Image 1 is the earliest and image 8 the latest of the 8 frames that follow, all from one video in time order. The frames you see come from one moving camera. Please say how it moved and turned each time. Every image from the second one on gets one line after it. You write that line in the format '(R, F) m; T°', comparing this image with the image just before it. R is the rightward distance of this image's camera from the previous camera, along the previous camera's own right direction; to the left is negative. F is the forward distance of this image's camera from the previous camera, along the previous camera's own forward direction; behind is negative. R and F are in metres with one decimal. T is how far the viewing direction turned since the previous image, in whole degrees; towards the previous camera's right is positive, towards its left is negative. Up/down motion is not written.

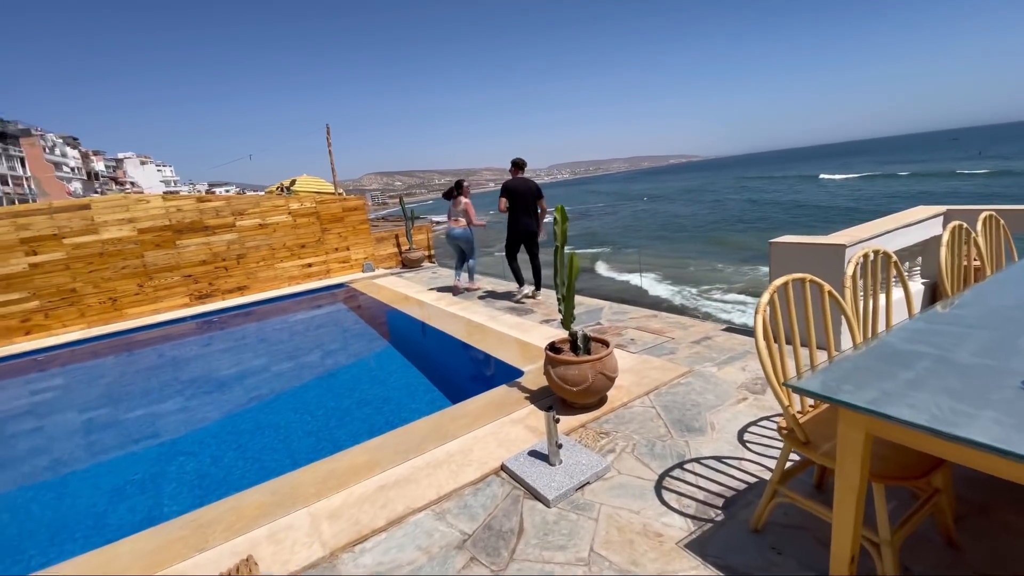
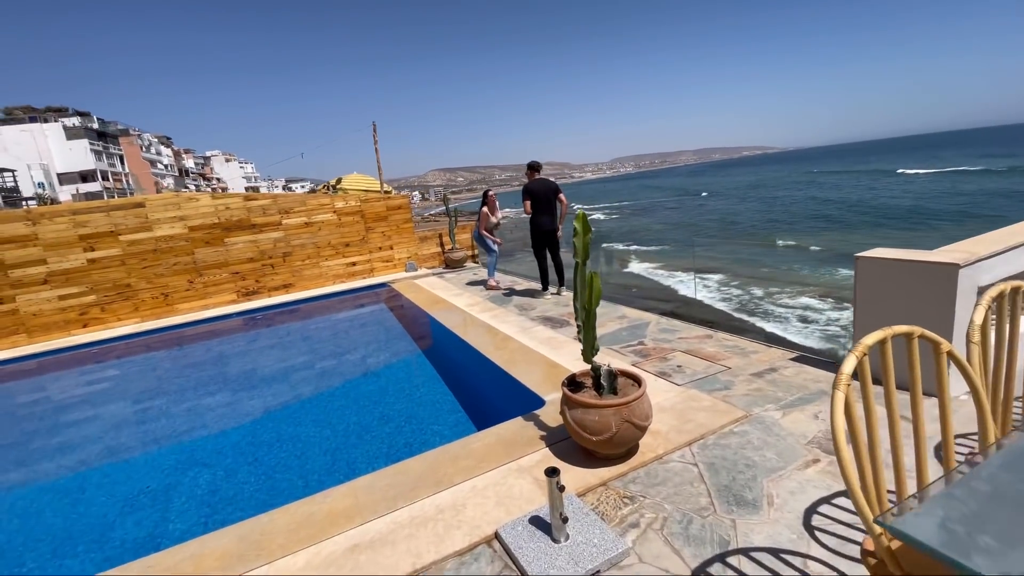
(+0.2, +0.4) m; -7°
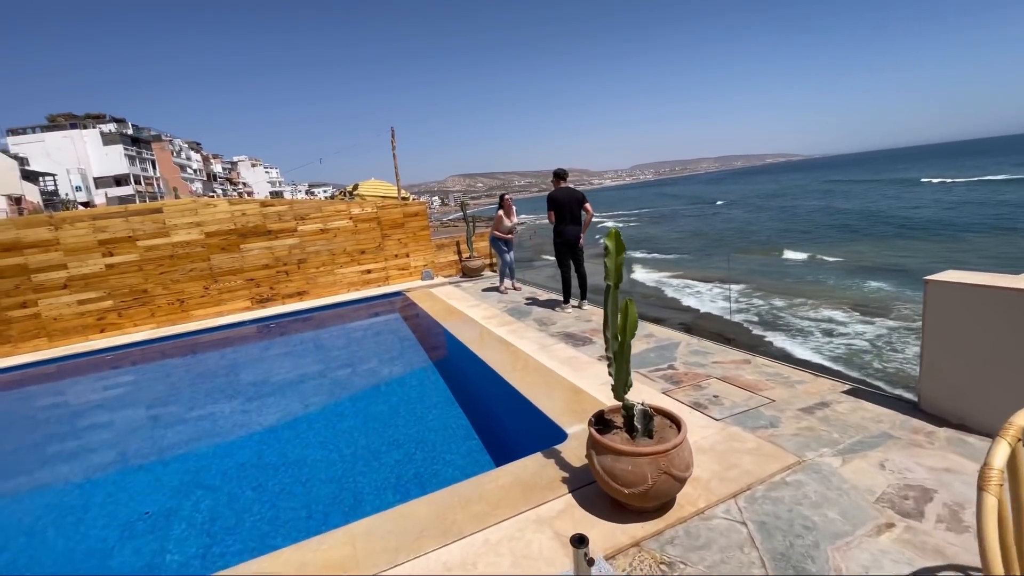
(0.0, +0.3) m; -2°
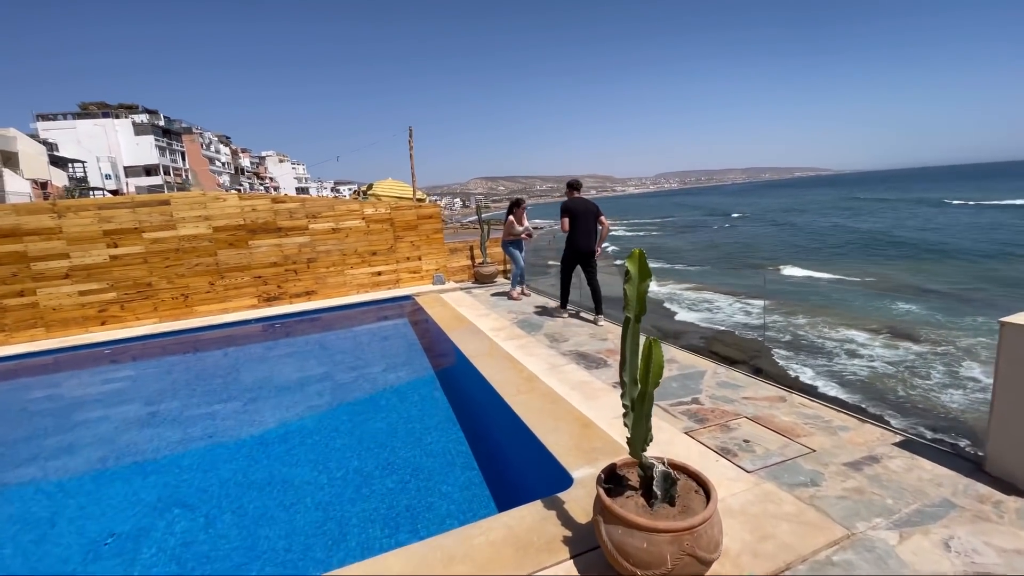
(+0.1, +0.3) m; -2°
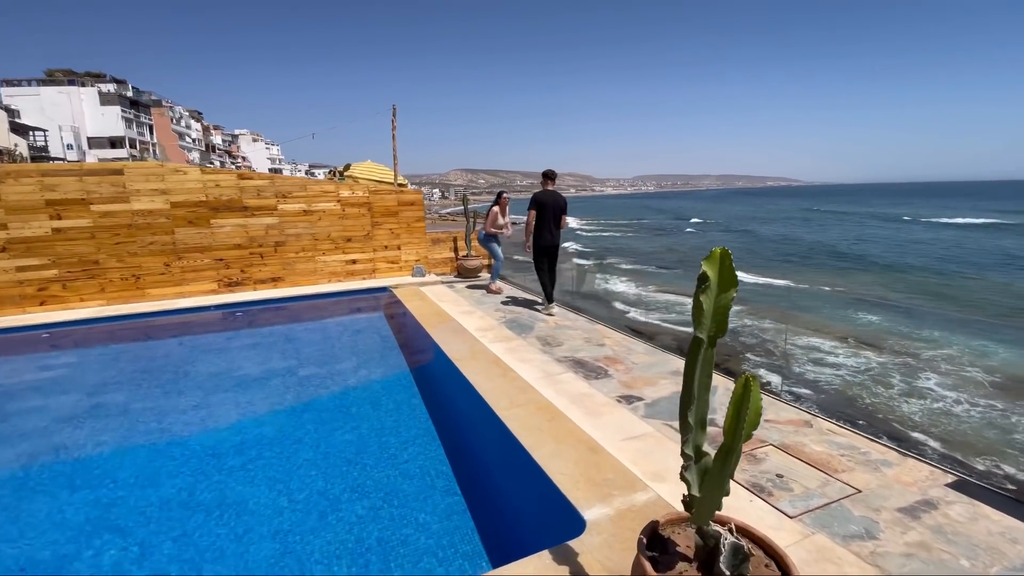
(-0.1, +0.4) m; +3°
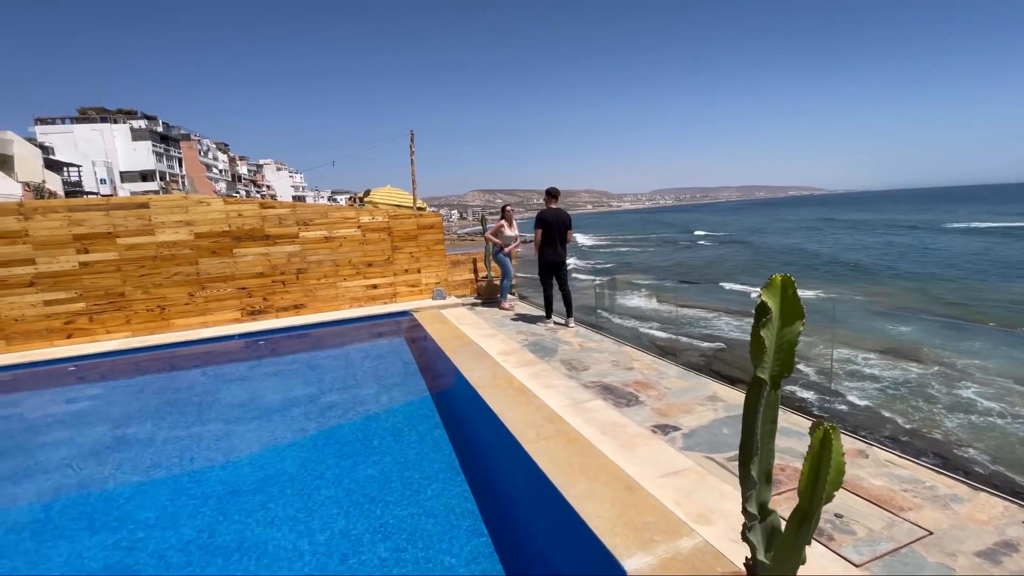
(0.0, +0.1) m; -2°
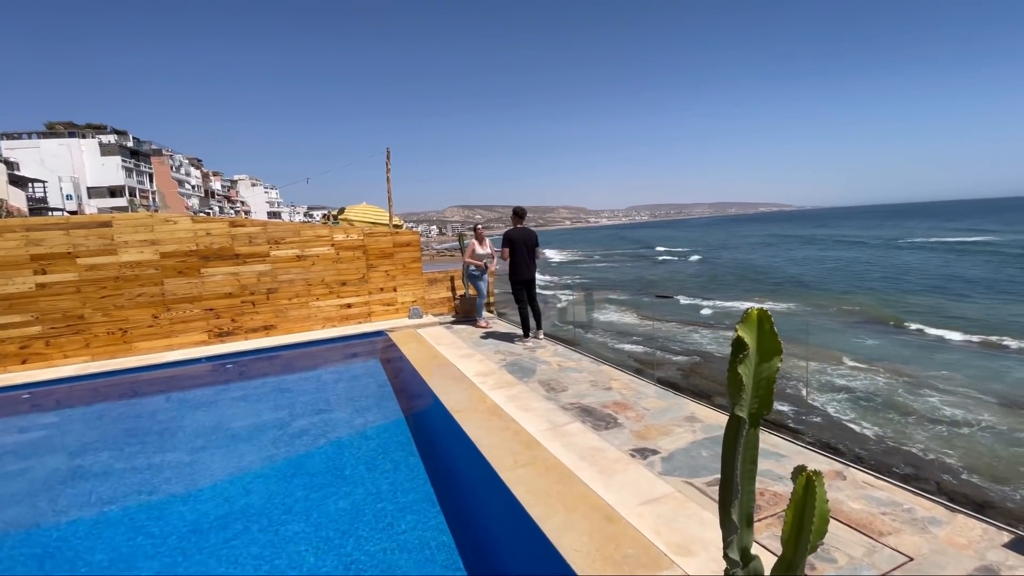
(0.0, +0.1) m; +2°
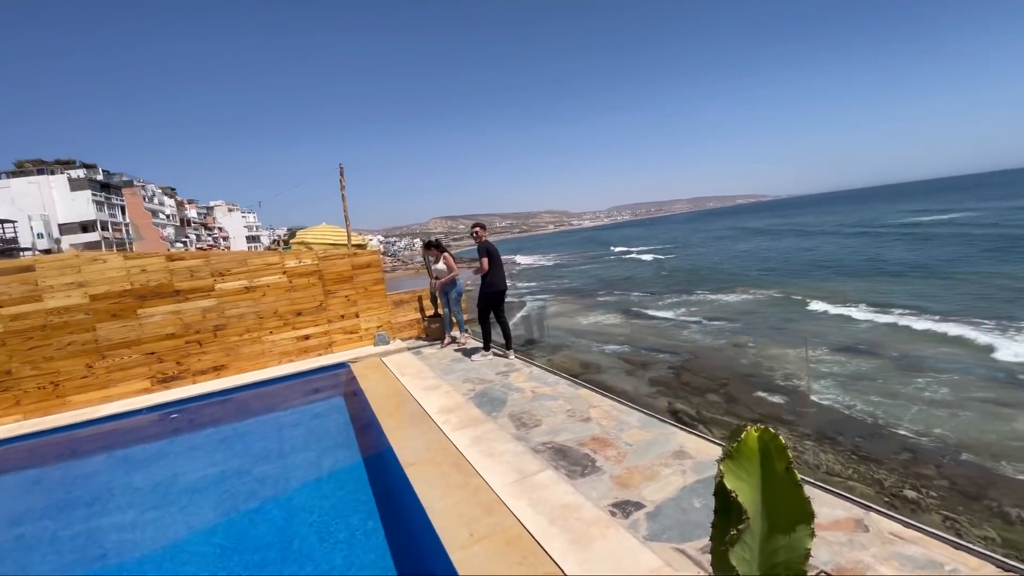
(+0.3, +0.5) m; +1°
